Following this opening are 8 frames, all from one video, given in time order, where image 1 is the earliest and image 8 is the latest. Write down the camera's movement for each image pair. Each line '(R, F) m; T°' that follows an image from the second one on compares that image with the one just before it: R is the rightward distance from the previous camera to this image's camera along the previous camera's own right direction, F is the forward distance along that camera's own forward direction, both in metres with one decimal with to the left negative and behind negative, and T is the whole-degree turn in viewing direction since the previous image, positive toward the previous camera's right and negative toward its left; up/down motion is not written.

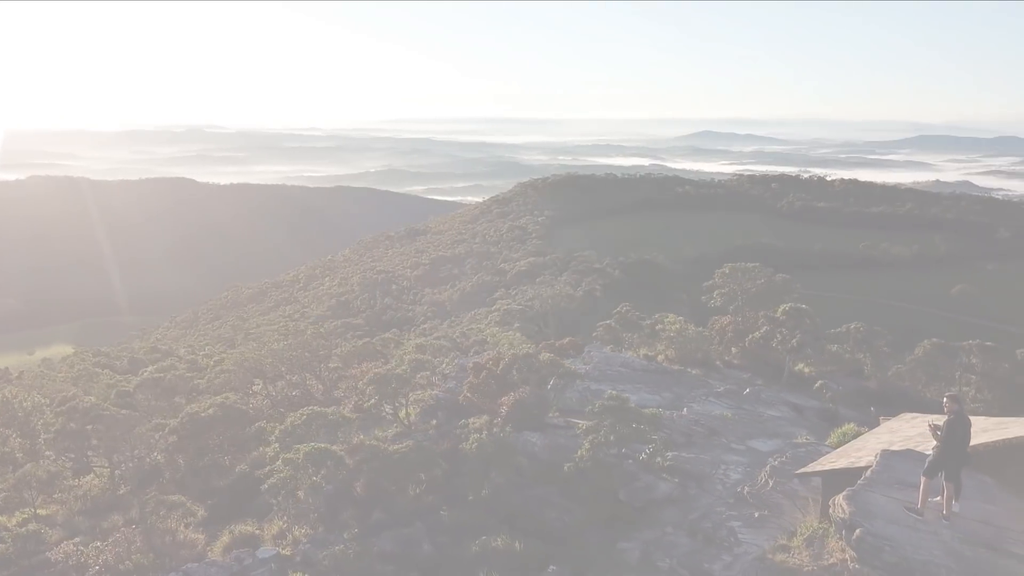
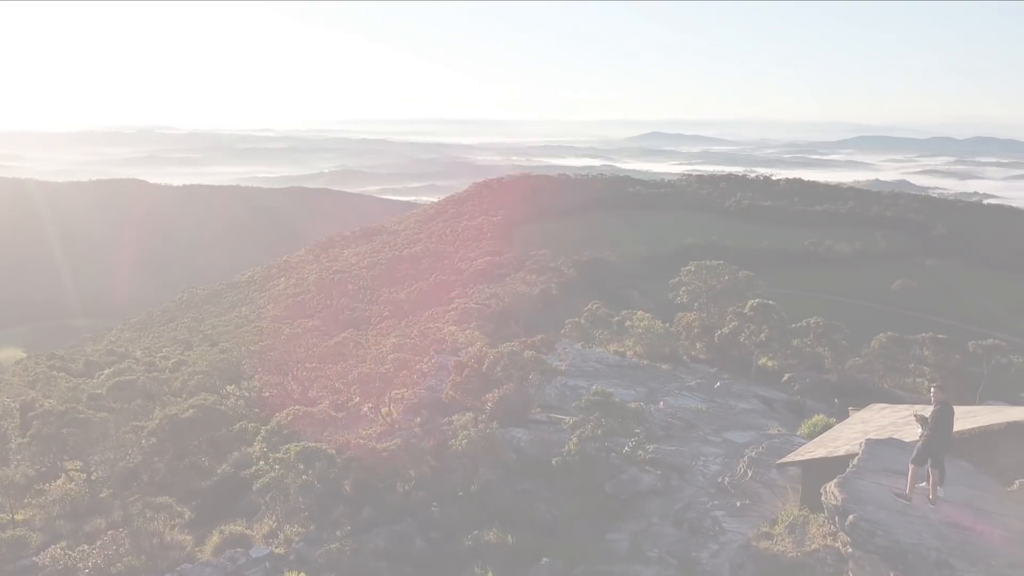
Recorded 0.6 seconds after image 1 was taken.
(-0.9, -0.4) m; +4°
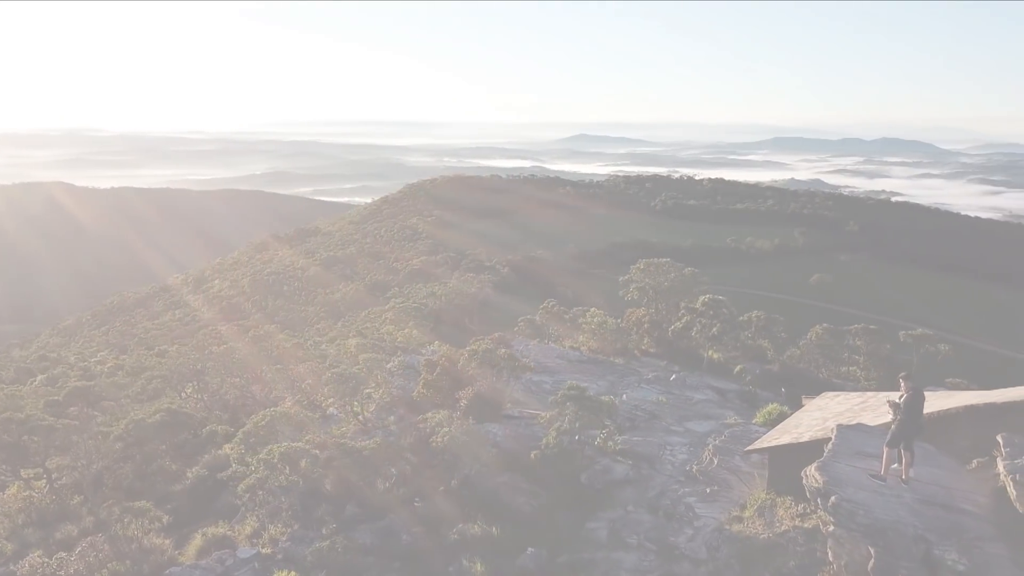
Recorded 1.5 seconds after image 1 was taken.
(-1.3, -0.5) m; +6°
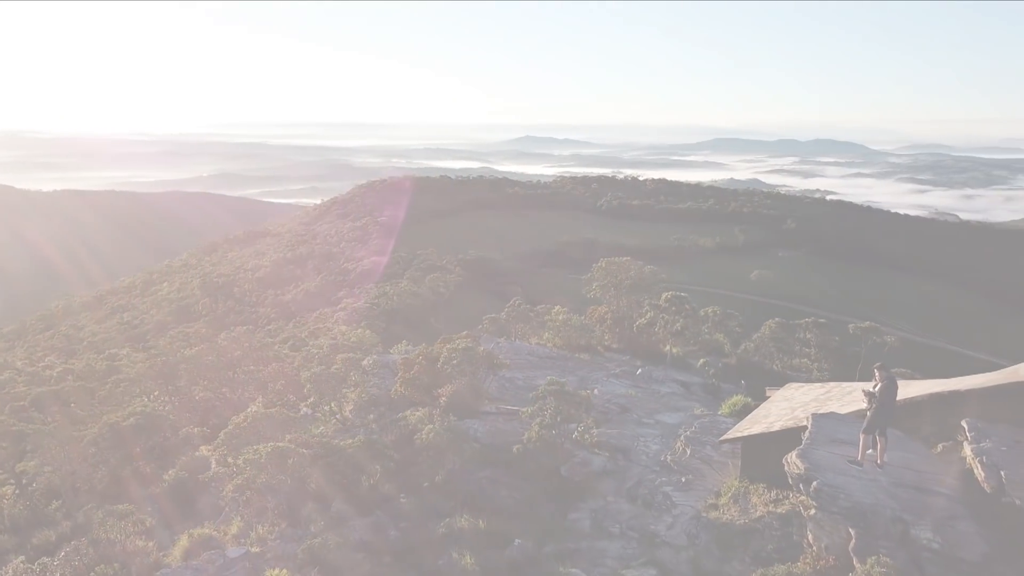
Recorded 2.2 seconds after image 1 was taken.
(-1.0, -0.4) m; +5°
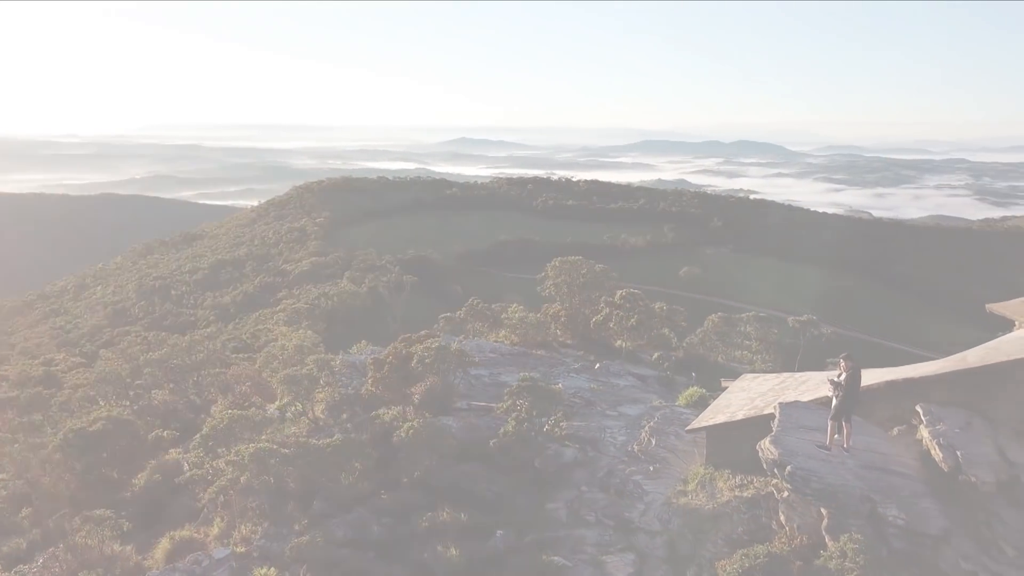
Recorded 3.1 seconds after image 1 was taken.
(-1.2, -0.5) m; +6°
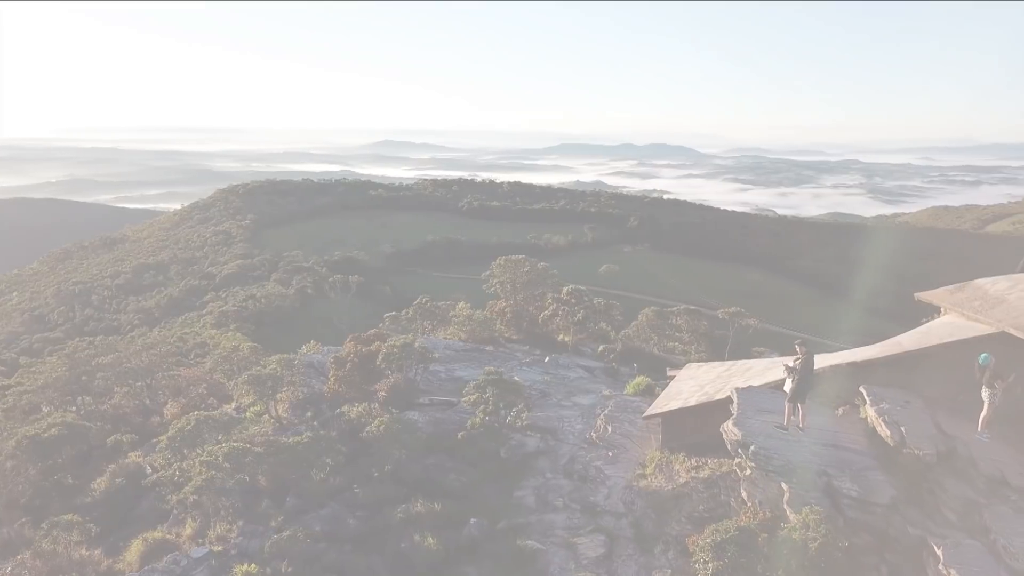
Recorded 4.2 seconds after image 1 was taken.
(-1.4, -0.5) m; +7°
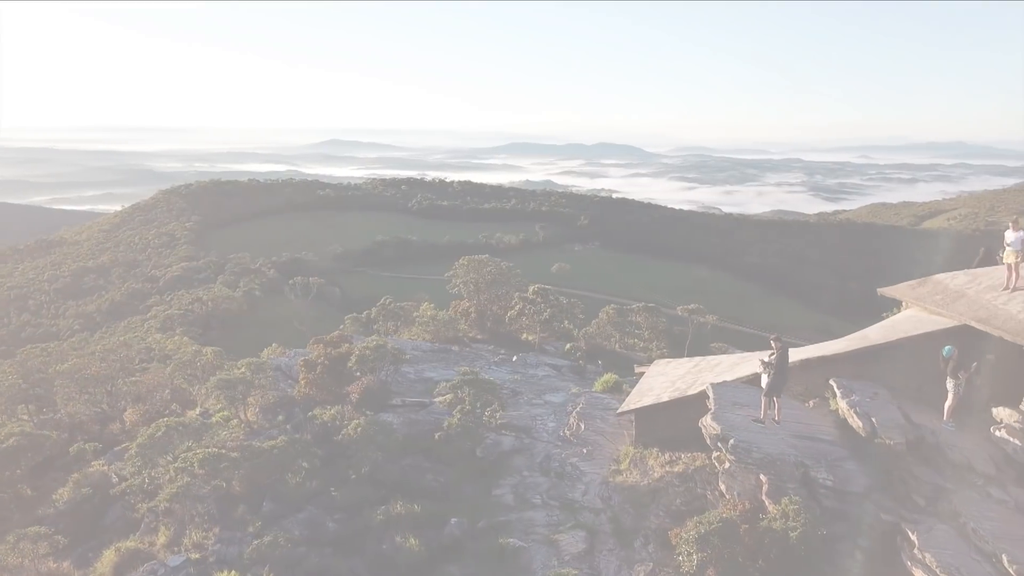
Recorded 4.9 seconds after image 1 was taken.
(-0.8, 0.0) m; +4°
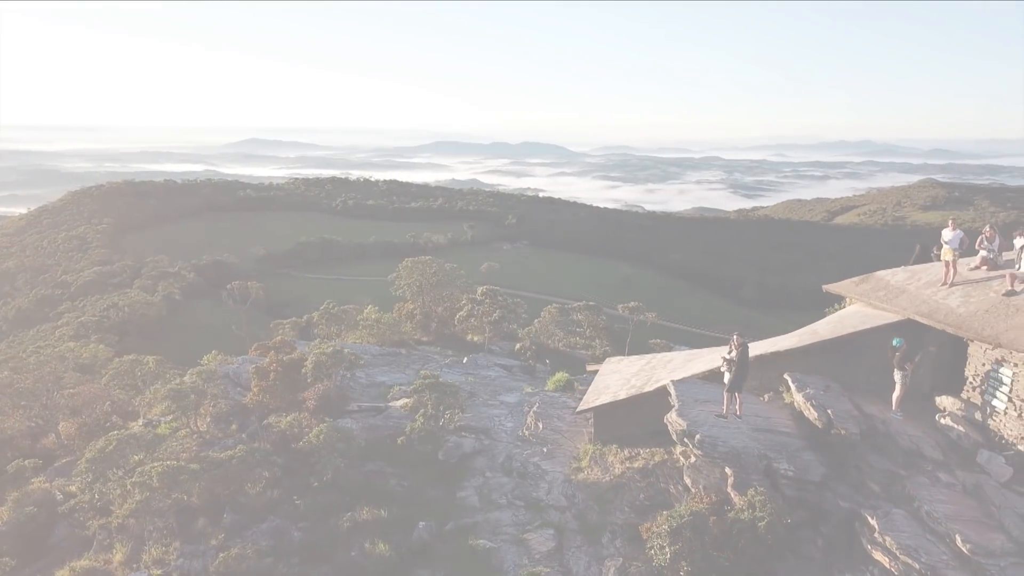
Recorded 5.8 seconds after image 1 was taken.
(-1.1, +0.1) m; +6°
